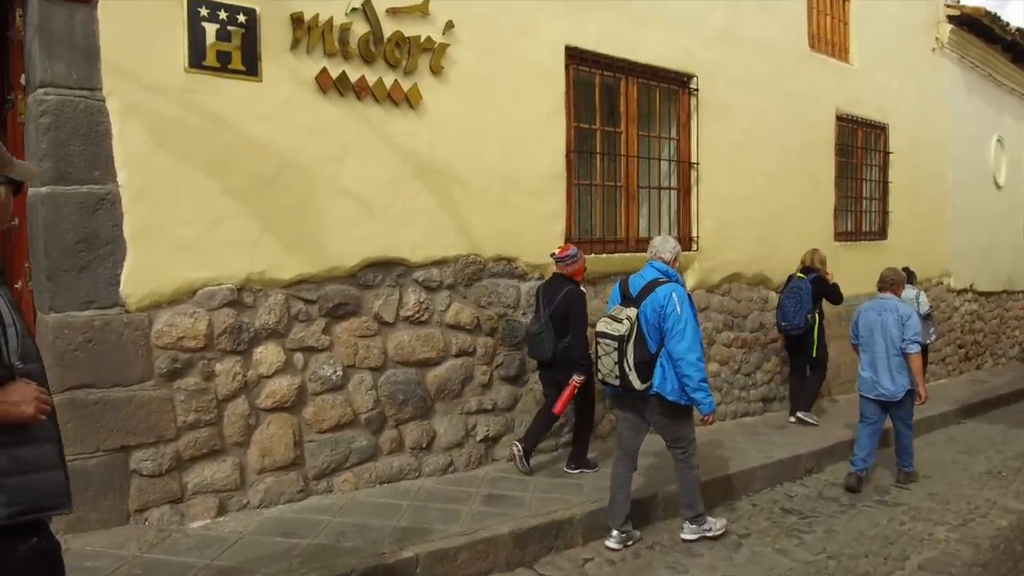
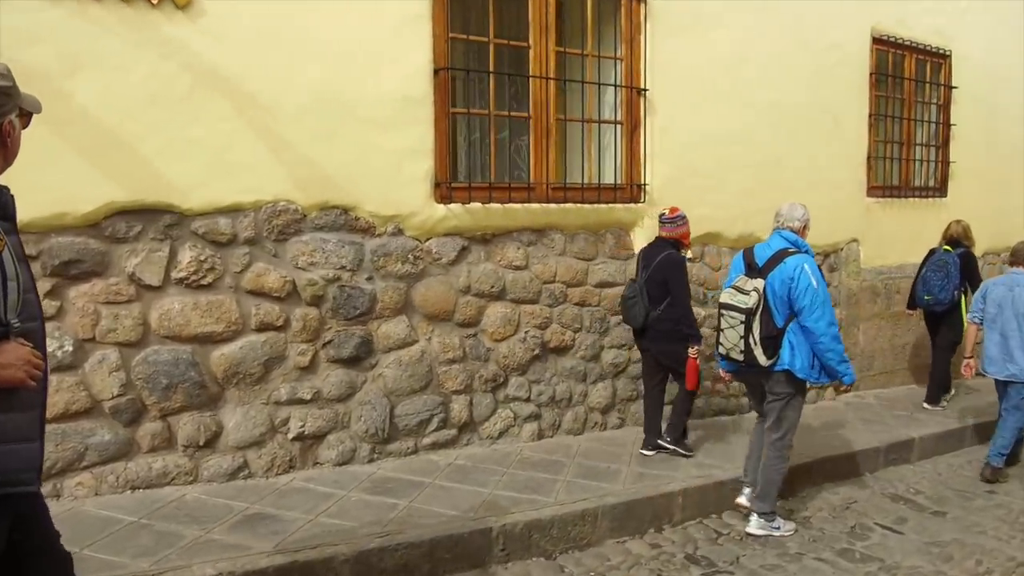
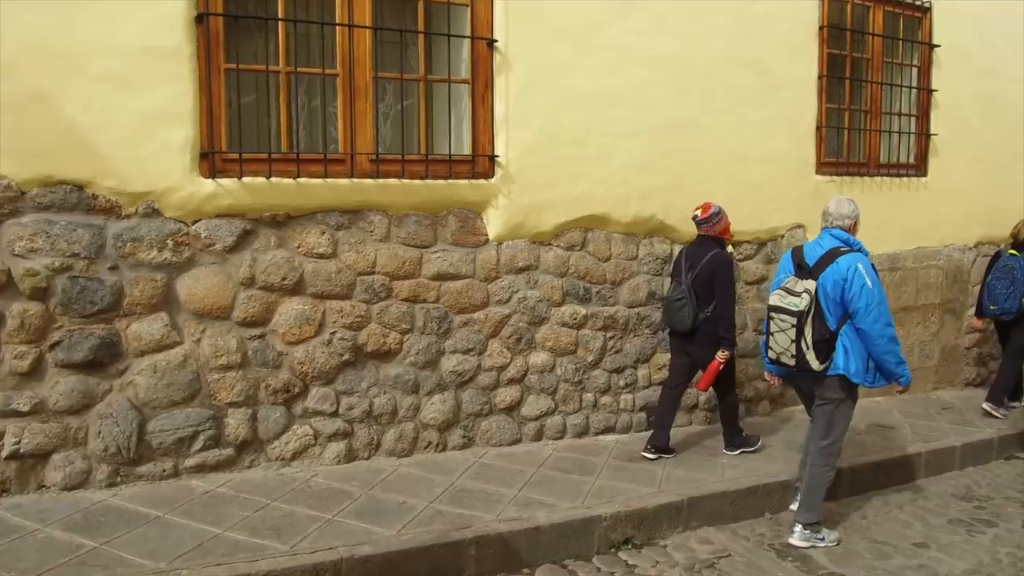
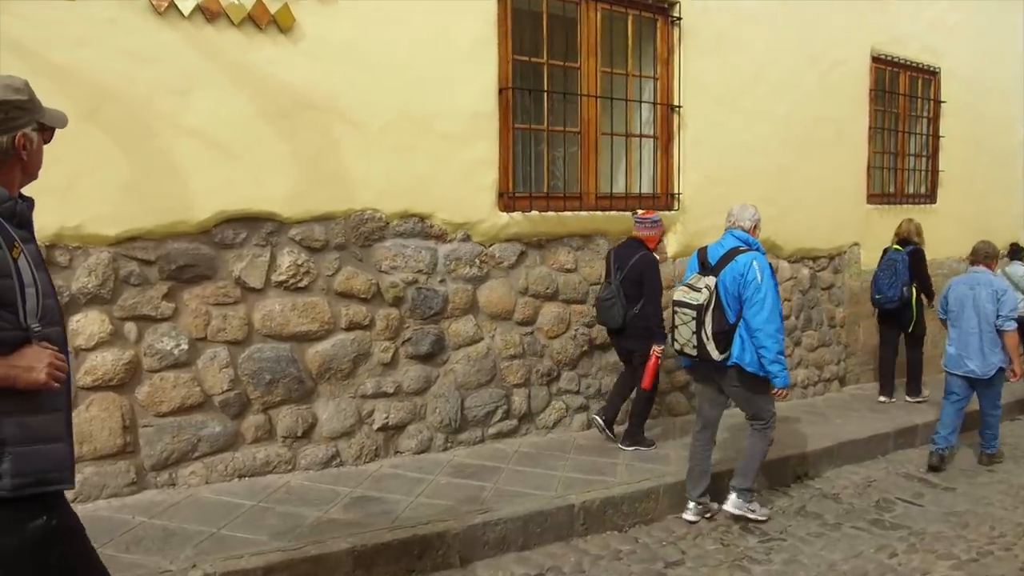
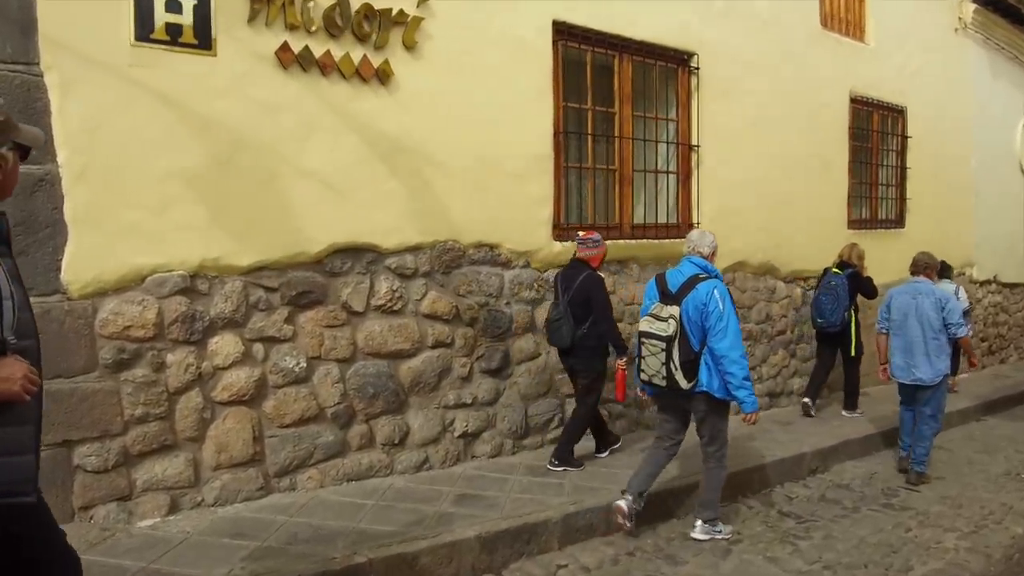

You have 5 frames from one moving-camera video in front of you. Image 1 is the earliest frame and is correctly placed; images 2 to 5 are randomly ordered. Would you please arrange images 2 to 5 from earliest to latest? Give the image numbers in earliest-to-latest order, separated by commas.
5, 4, 2, 3
